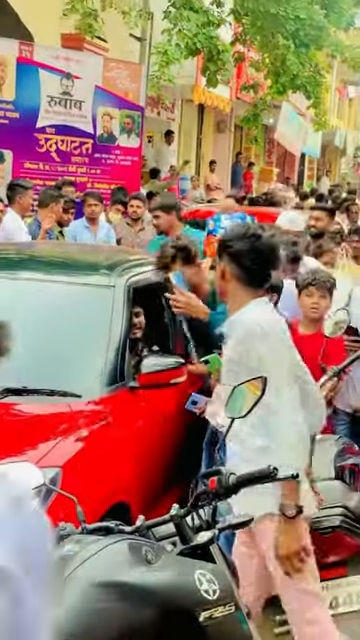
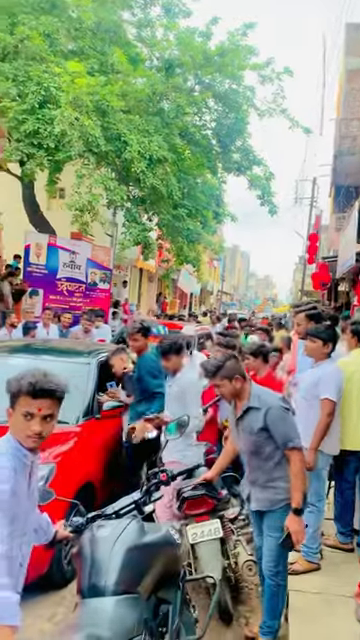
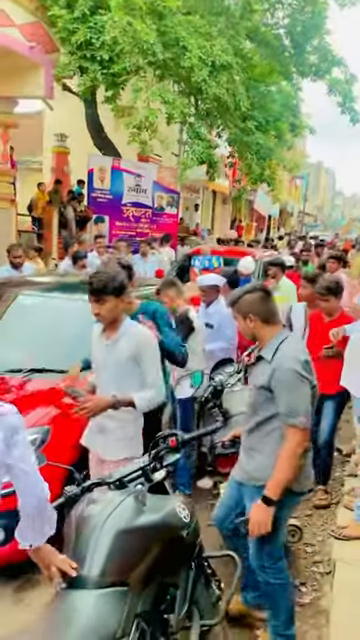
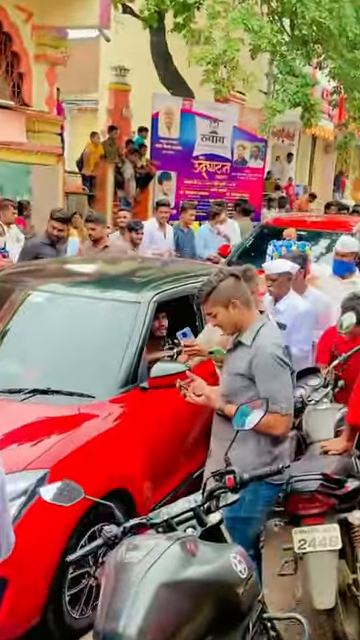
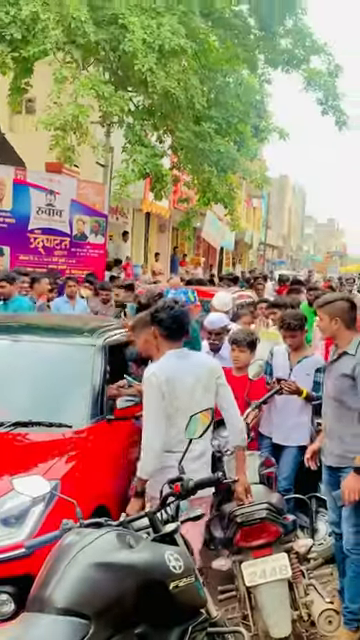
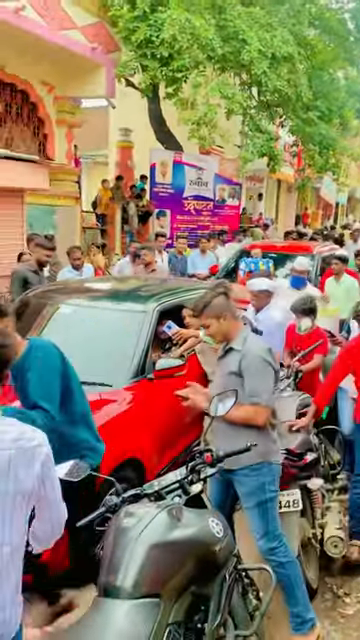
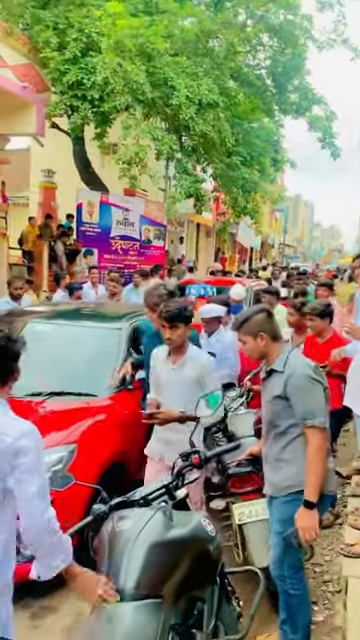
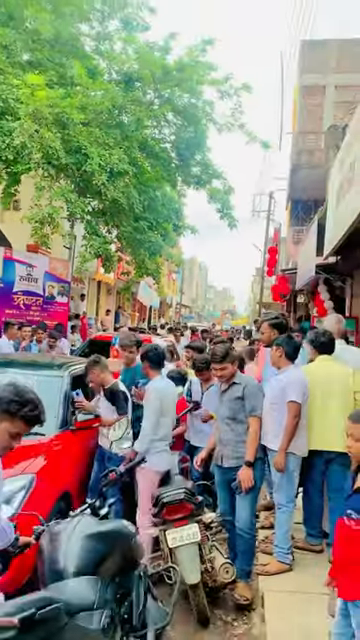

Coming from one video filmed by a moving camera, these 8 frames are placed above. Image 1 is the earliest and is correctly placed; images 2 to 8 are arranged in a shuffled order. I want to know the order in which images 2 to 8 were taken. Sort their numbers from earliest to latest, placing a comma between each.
5, 8, 2, 7, 3, 6, 4
